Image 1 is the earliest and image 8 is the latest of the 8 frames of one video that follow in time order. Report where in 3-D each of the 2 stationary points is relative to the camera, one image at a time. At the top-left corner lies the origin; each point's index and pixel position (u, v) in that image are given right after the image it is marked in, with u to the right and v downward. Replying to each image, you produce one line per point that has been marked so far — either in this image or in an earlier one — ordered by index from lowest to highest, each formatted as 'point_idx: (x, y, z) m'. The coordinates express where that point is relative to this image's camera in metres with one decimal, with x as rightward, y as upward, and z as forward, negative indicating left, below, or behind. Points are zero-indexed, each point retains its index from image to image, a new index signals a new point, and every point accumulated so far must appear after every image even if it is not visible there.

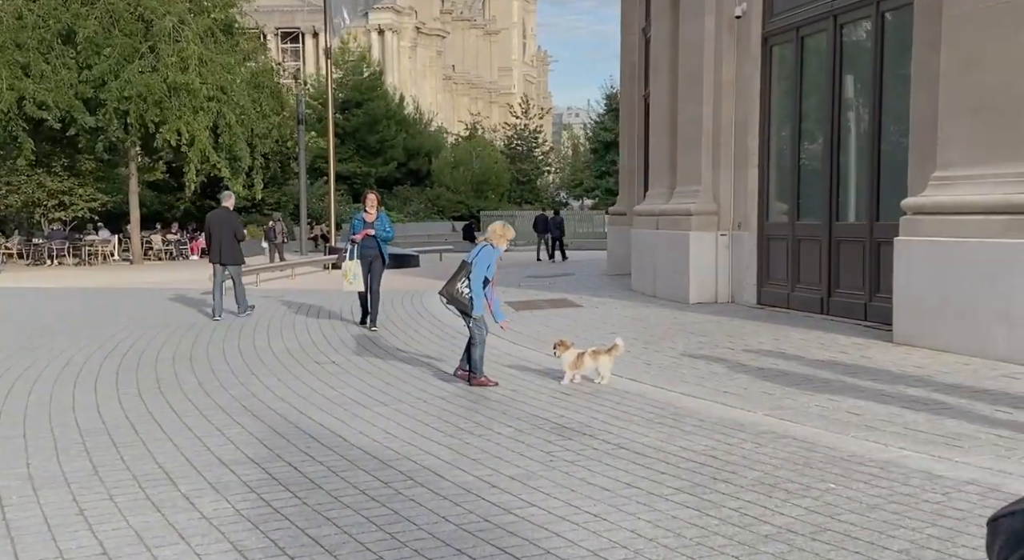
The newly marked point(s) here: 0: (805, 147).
0: (+3.7, +1.6, +13.2) m
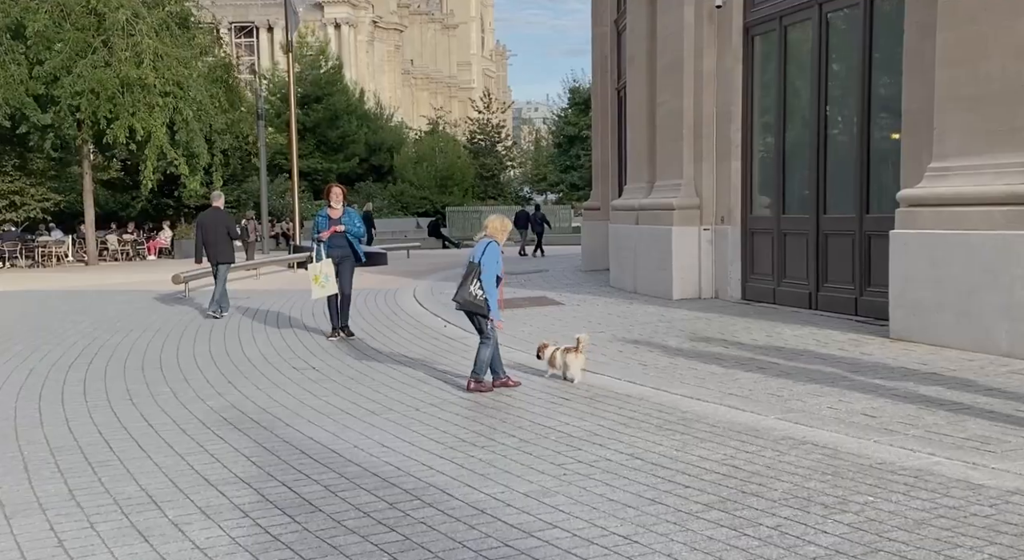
0: (+3.4, +1.7, +13.0) m
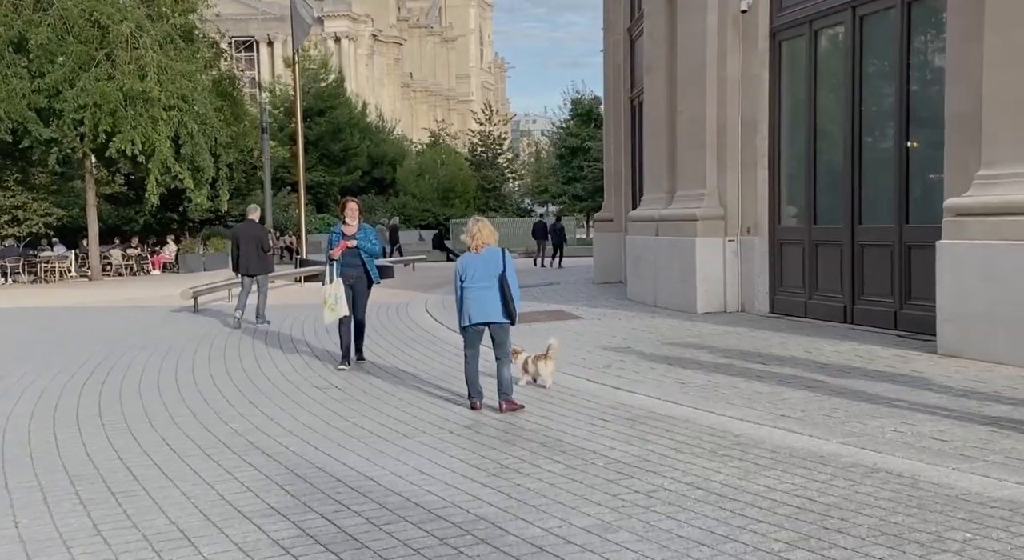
0: (+3.7, +1.6, +12.6) m
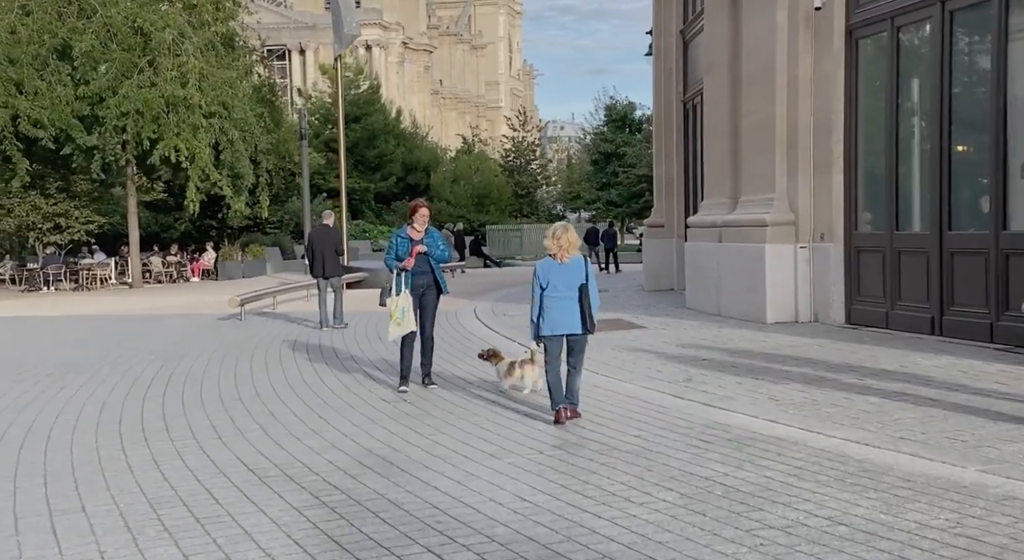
0: (+4.4, +1.5, +12.0) m
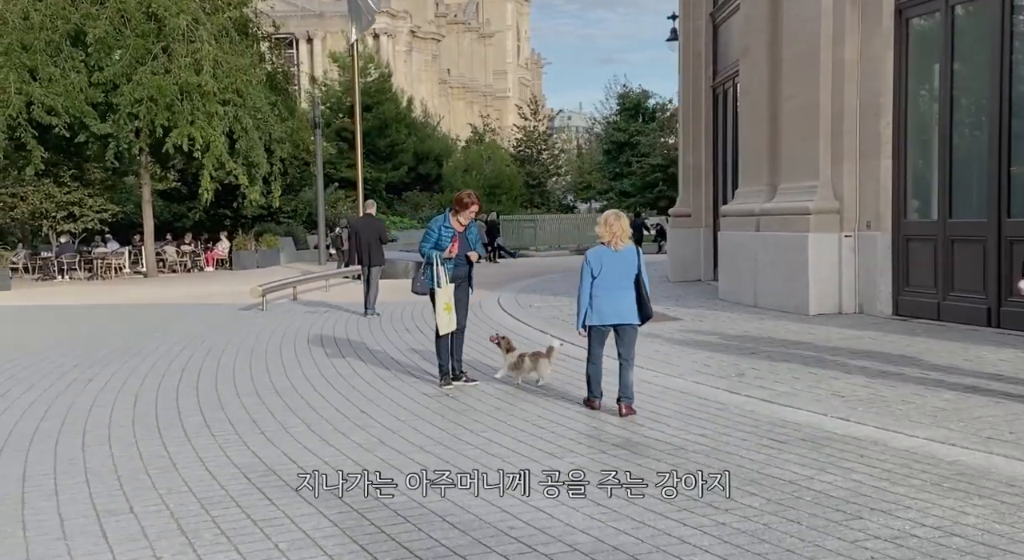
0: (+4.8, +1.6, +11.6) m
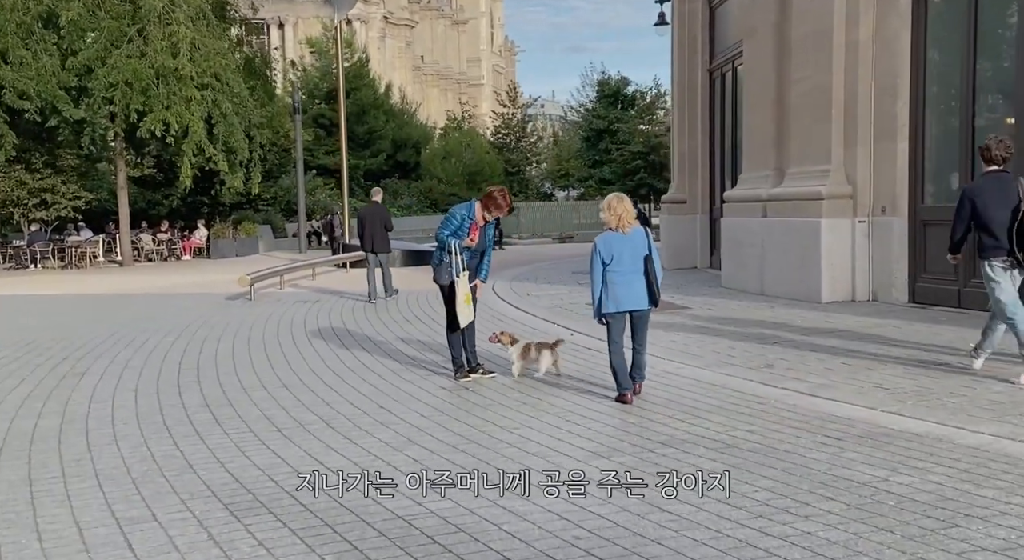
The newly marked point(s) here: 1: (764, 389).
0: (+4.9, +1.7, +11.3) m
1: (+1.9, -0.8, +7.9) m
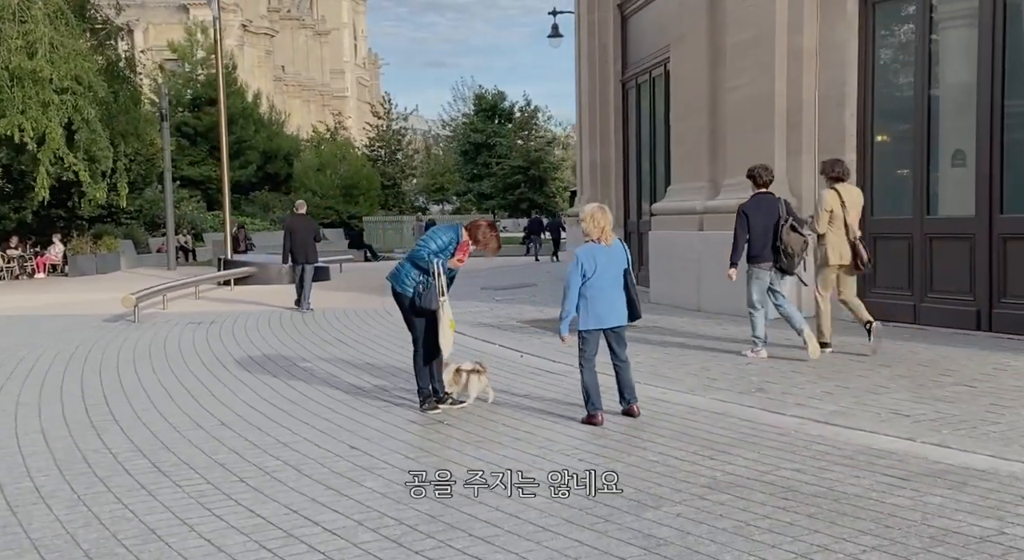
0: (+4.4, +1.6, +11.1) m
1: (+1.8, -0.9, +7.3) m
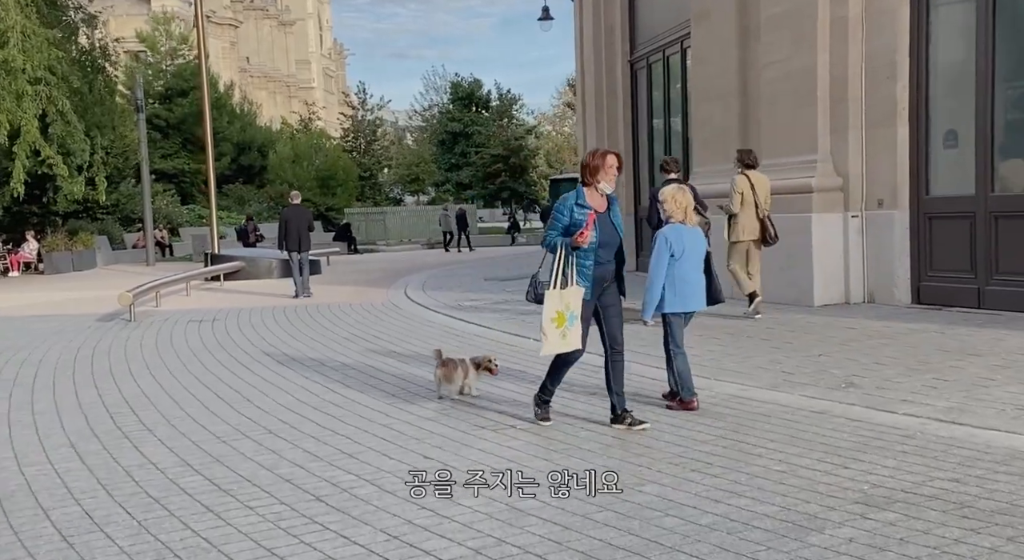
0: (+4.8, +1.7, +10.5) m
1: (+2.3, -0.8, +6.6) m
